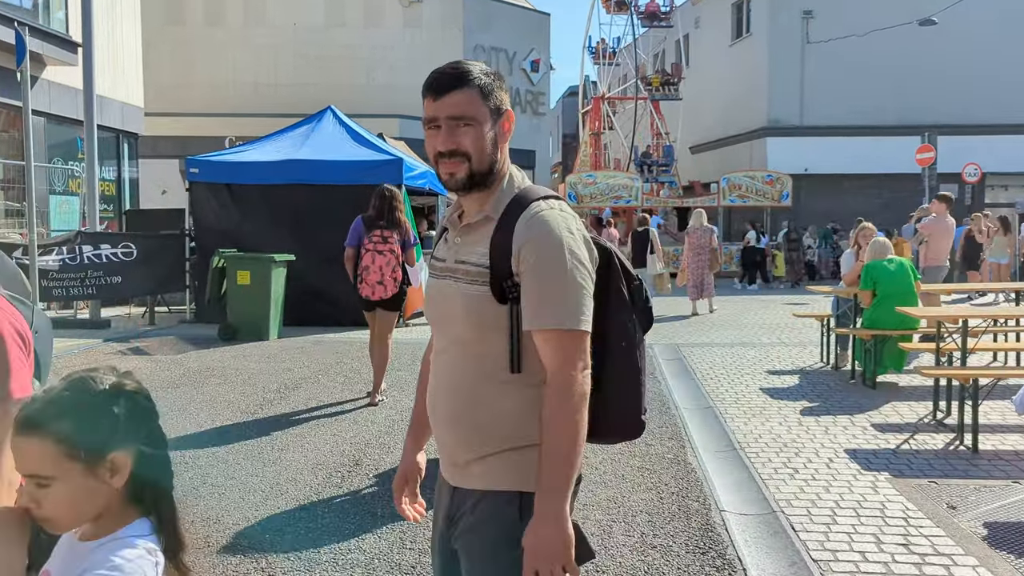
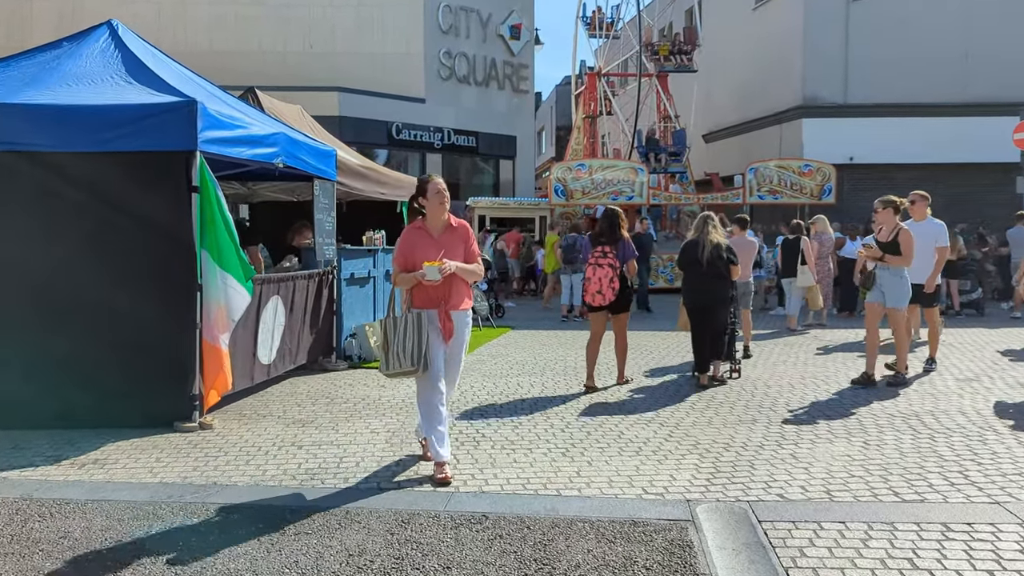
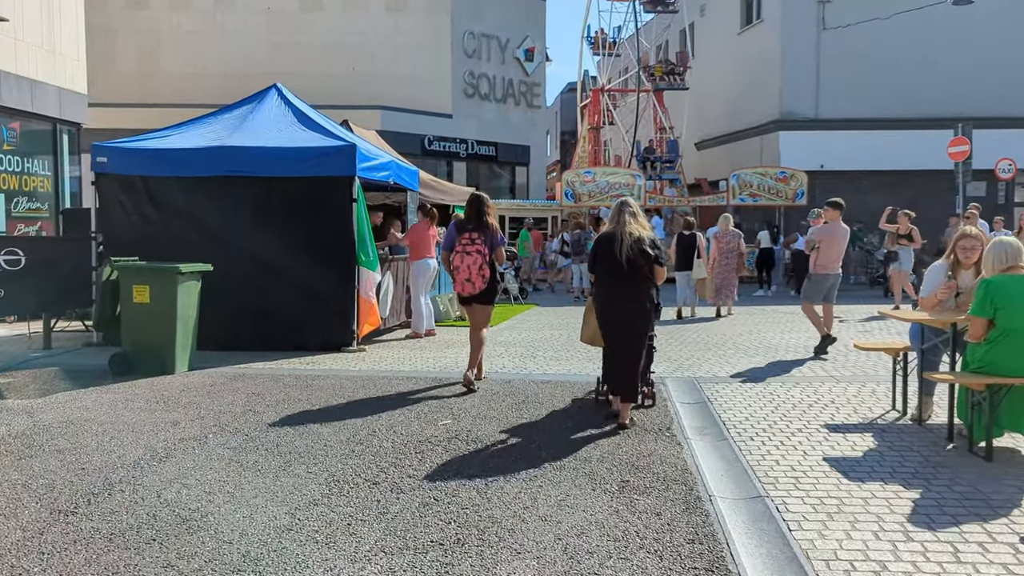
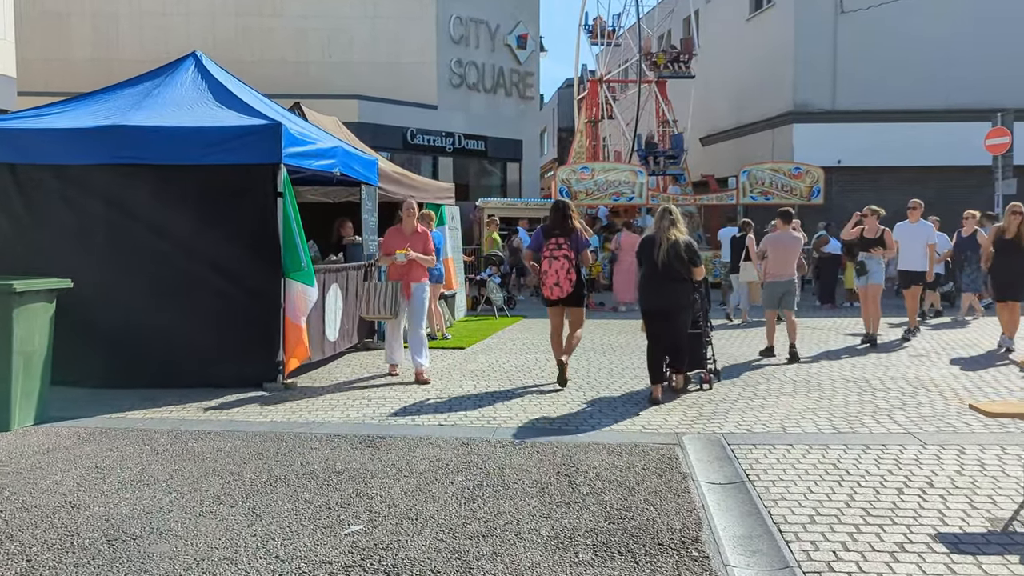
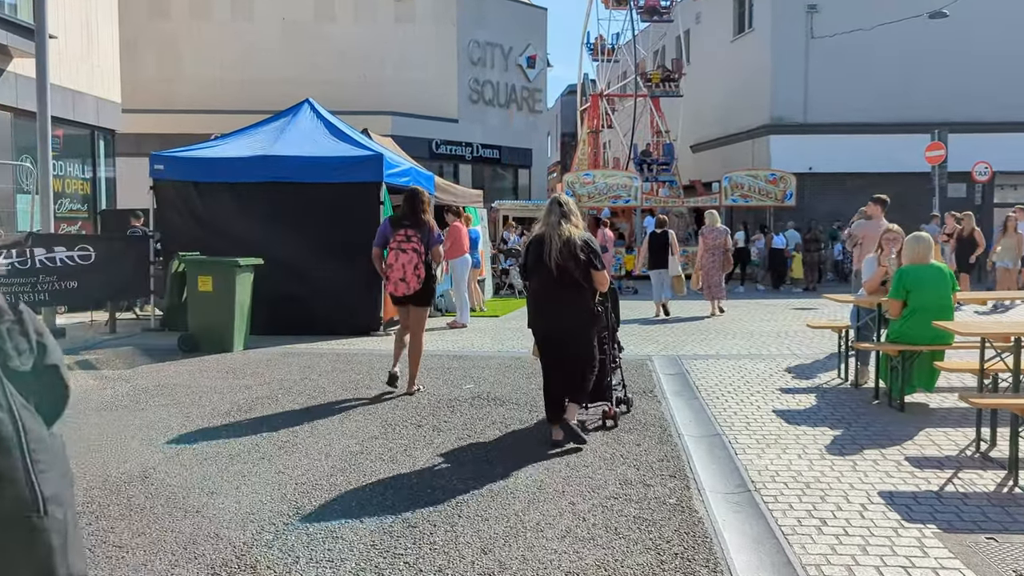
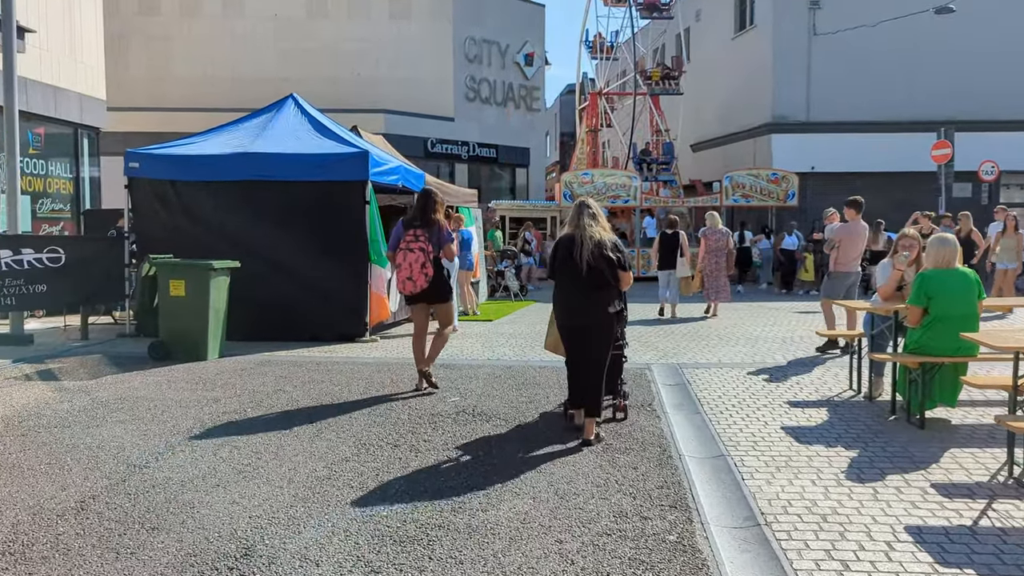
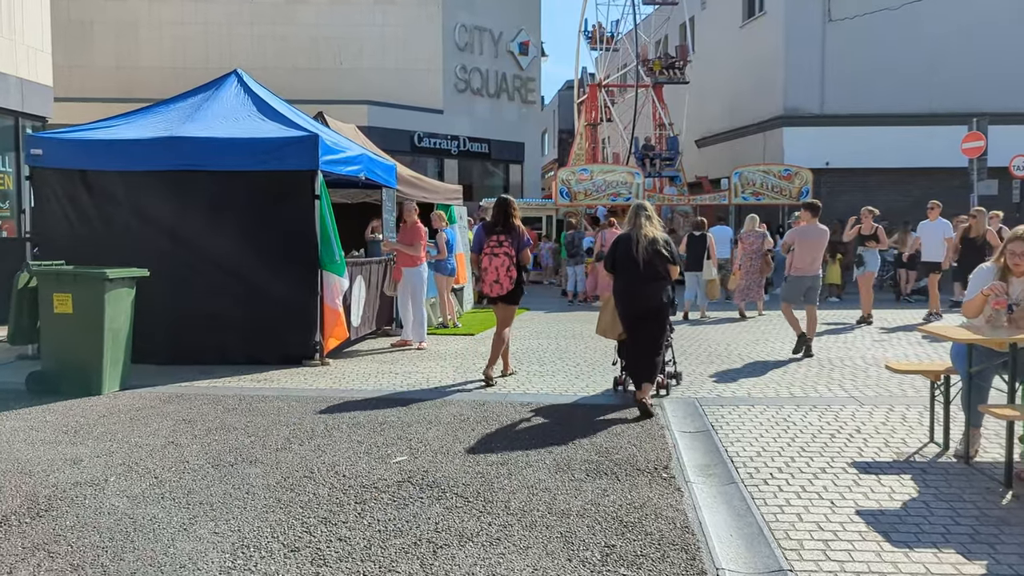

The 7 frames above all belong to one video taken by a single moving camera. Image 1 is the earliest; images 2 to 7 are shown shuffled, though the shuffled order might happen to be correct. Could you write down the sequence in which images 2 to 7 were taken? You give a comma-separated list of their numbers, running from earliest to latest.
5, 6, 3, 7, 4, 2
